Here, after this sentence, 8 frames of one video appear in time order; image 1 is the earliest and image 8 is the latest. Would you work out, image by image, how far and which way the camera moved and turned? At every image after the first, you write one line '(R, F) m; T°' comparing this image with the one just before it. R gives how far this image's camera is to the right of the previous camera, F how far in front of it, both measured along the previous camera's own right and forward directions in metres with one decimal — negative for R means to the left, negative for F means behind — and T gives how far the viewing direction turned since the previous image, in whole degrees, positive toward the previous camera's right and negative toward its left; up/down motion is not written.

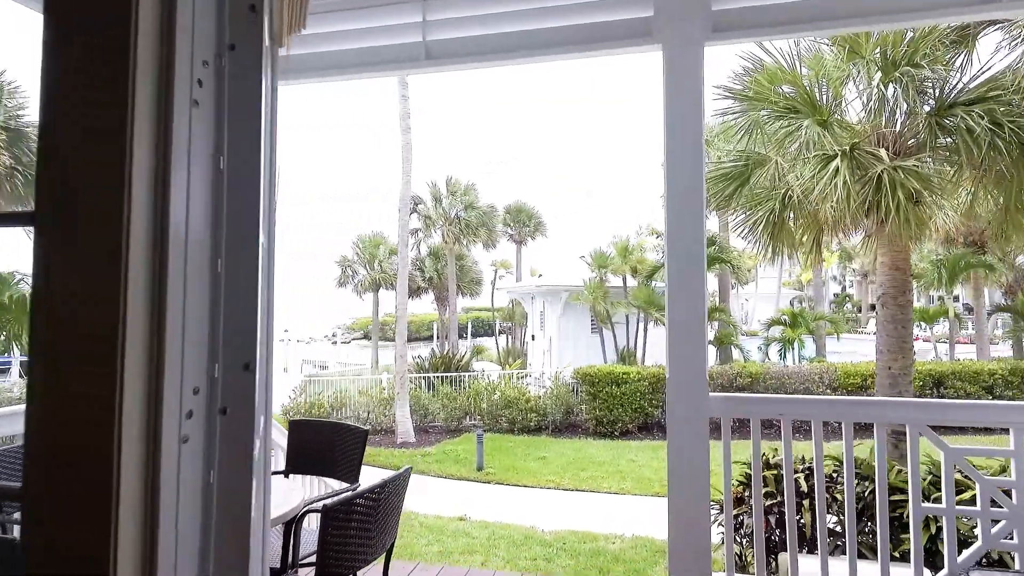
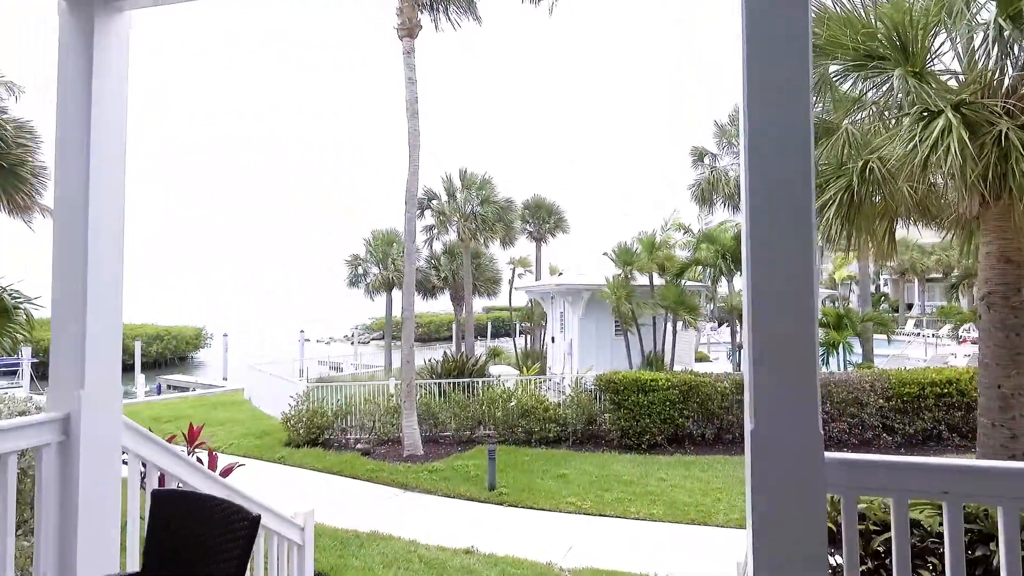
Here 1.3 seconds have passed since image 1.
(+0.1, +0.8) m; -2°
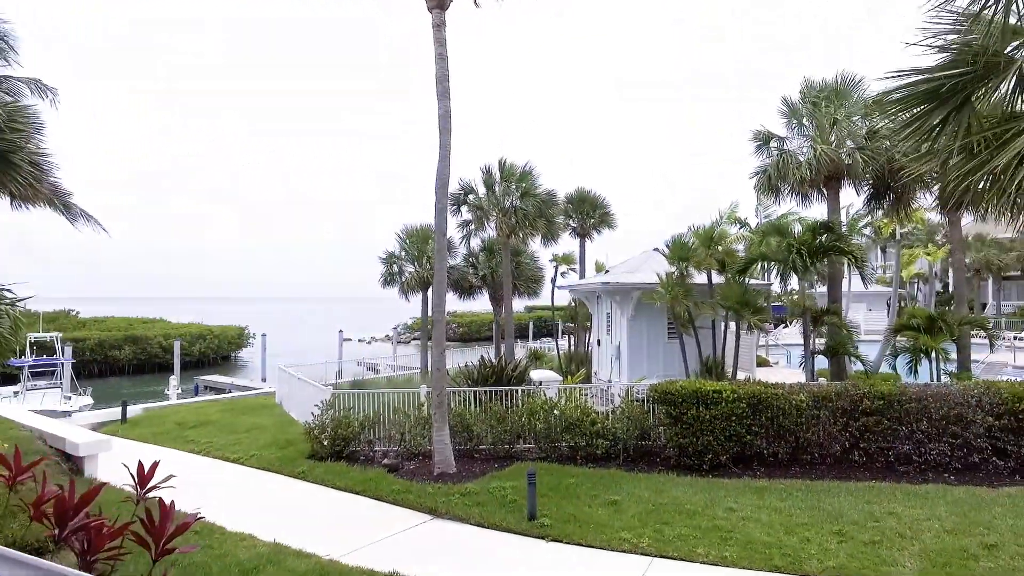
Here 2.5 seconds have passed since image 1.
(0.0, +1.0) m; -4°
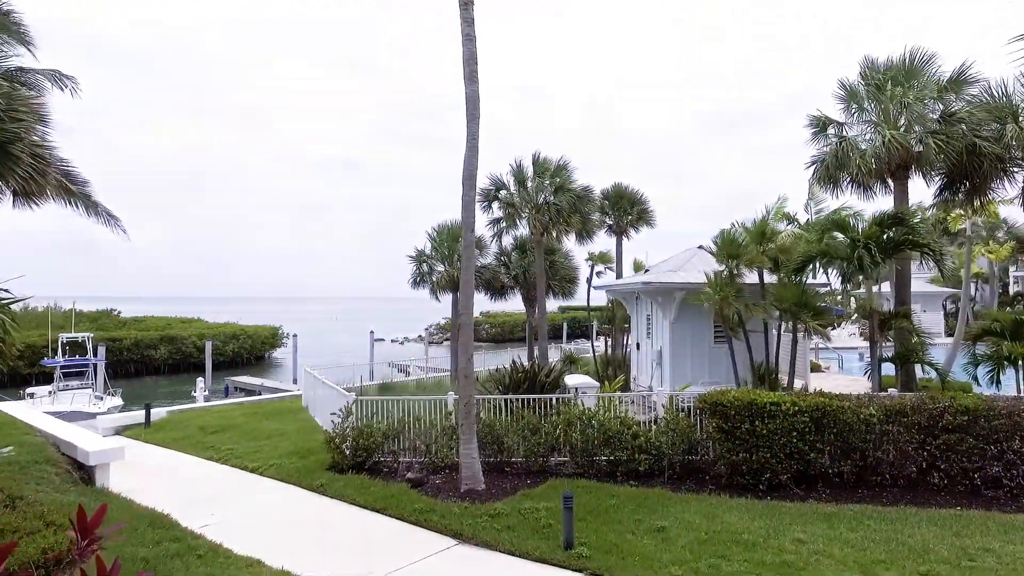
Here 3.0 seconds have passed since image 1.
(0.0, +0.7) m; -3°
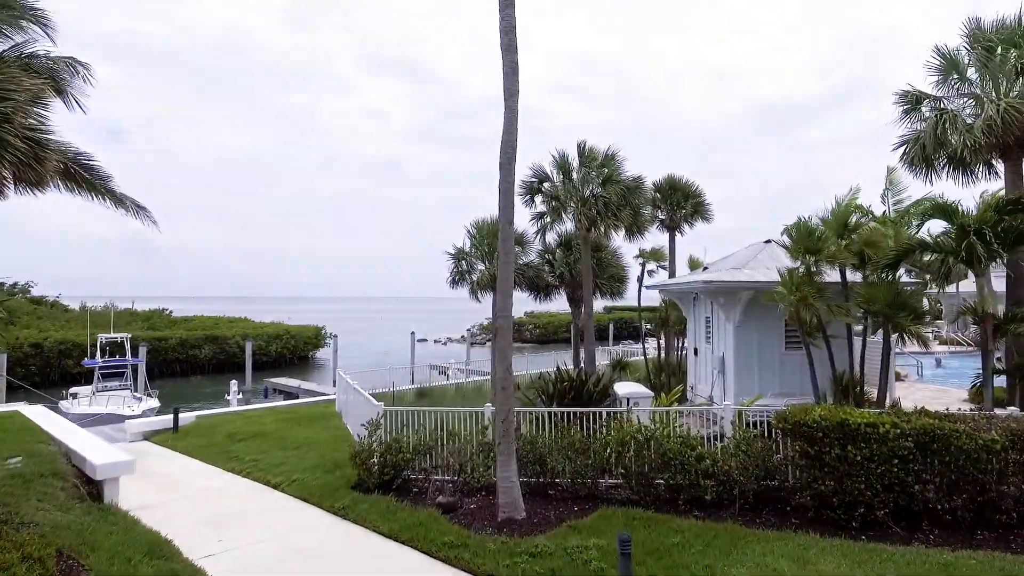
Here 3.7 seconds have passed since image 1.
(0.0, +0.9) m; -4°
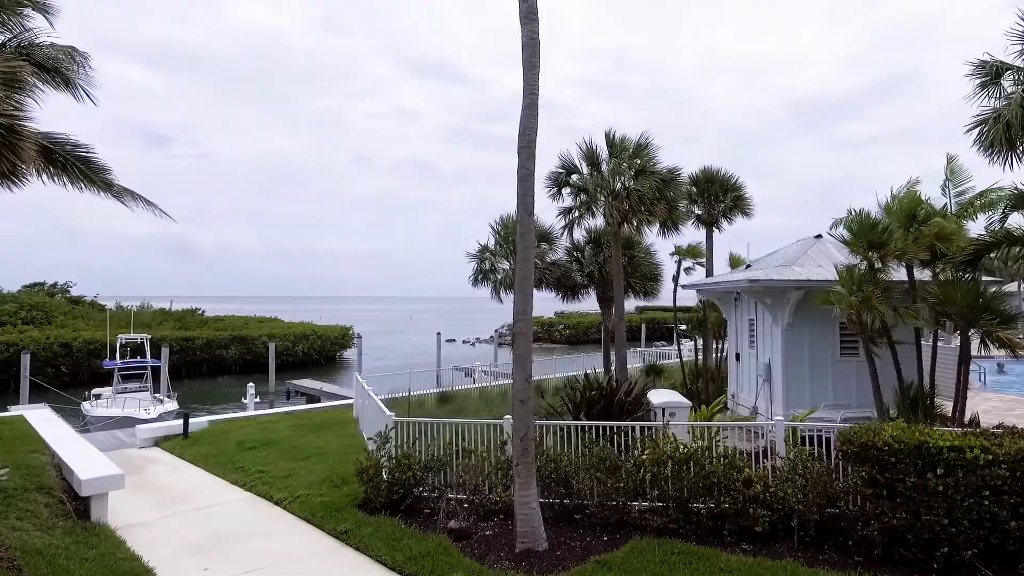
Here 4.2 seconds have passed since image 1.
(+0.1, +0.8) m; -3°
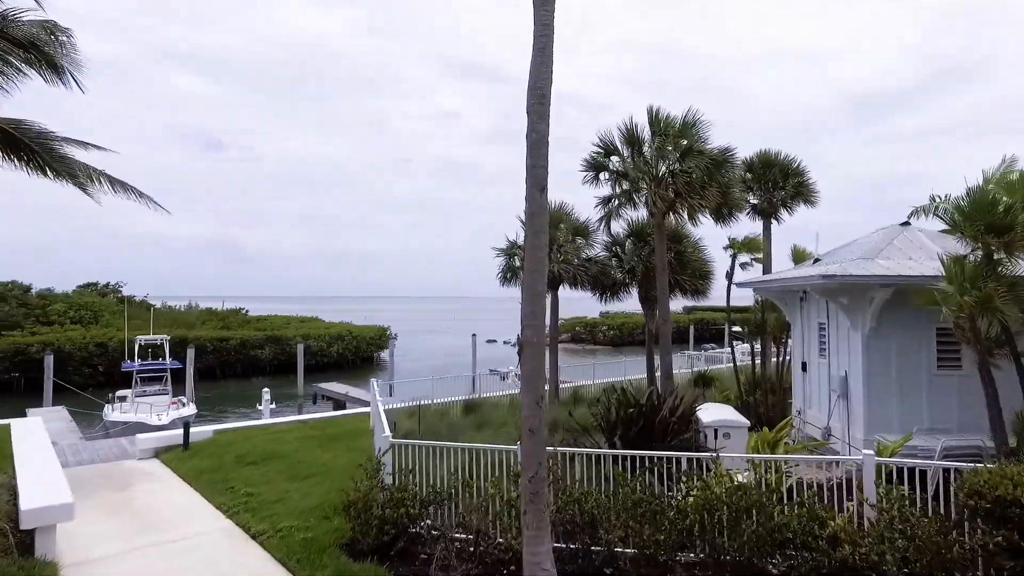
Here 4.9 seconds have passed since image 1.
(+0.3, +1.2) m; -4°
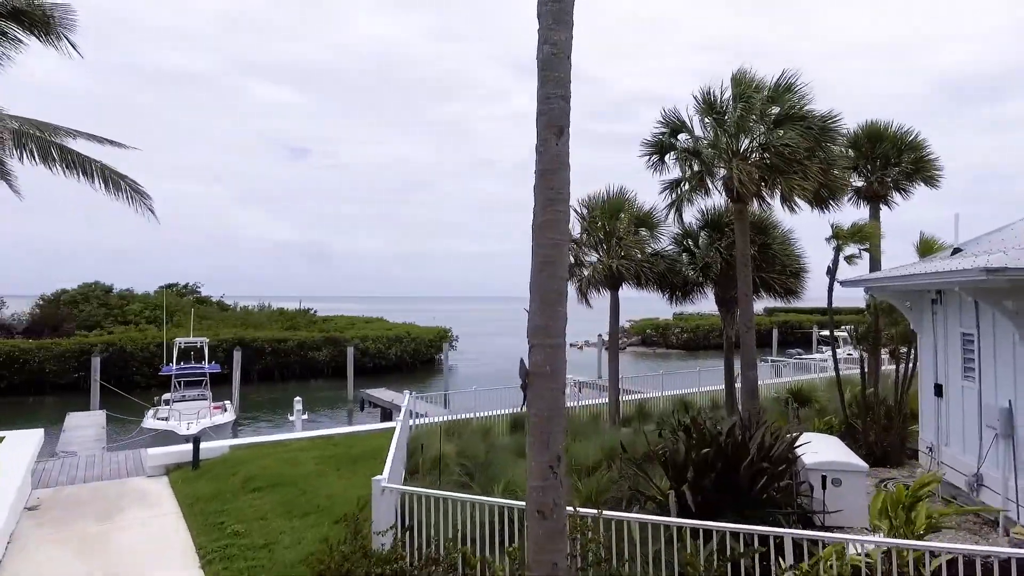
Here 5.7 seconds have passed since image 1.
(+0.3, +1.6) m; -7°
